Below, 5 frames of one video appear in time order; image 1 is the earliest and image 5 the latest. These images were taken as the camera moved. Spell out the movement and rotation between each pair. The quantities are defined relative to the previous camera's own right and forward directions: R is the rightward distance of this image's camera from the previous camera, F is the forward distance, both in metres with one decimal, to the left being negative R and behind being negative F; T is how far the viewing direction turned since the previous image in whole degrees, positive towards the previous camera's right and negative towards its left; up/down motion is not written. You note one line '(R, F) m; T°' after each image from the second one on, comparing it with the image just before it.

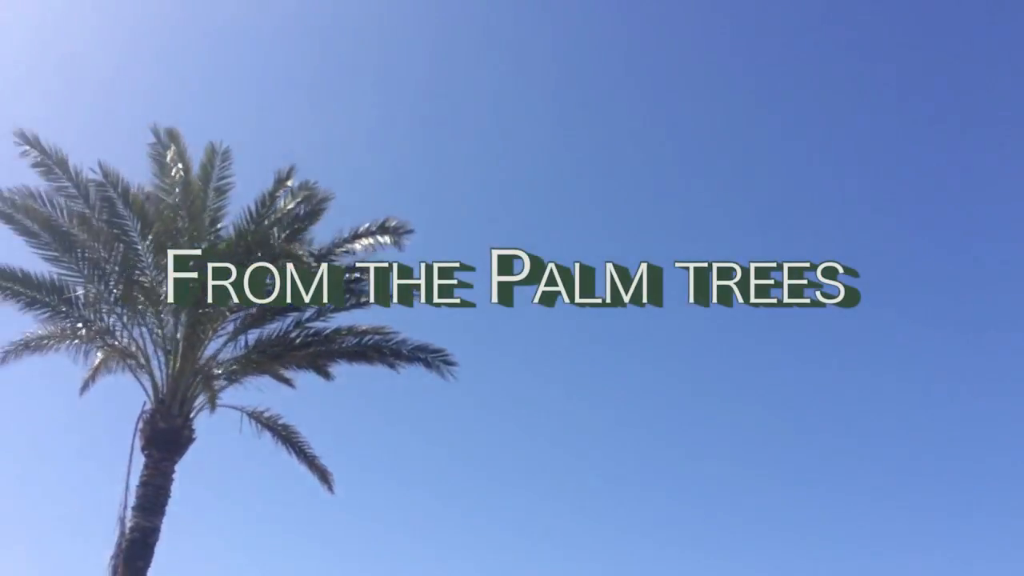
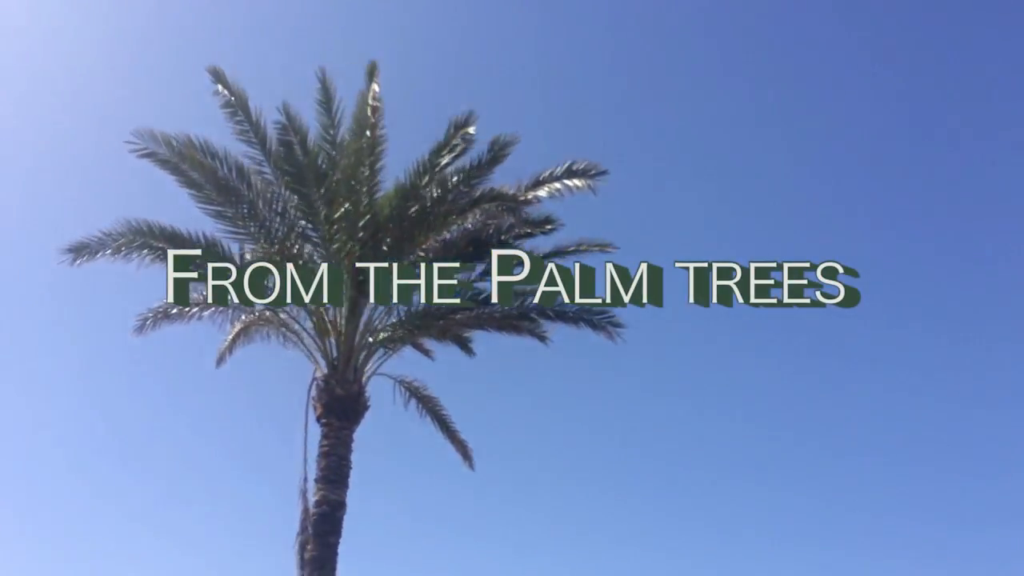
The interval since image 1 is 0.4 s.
(-2.8, +1.0) m; 0°
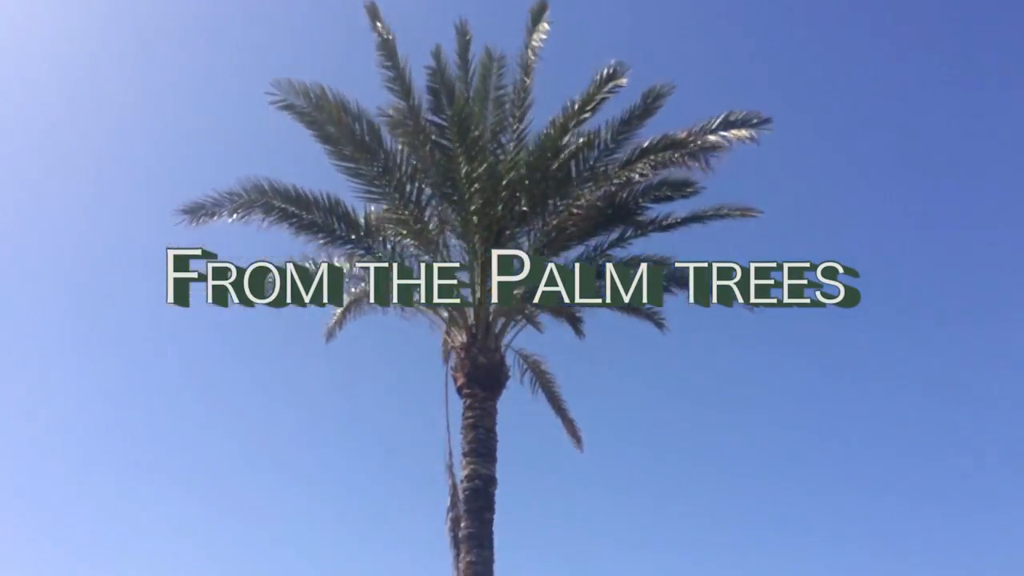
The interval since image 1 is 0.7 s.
(-2.0, +0.8) m; 0°
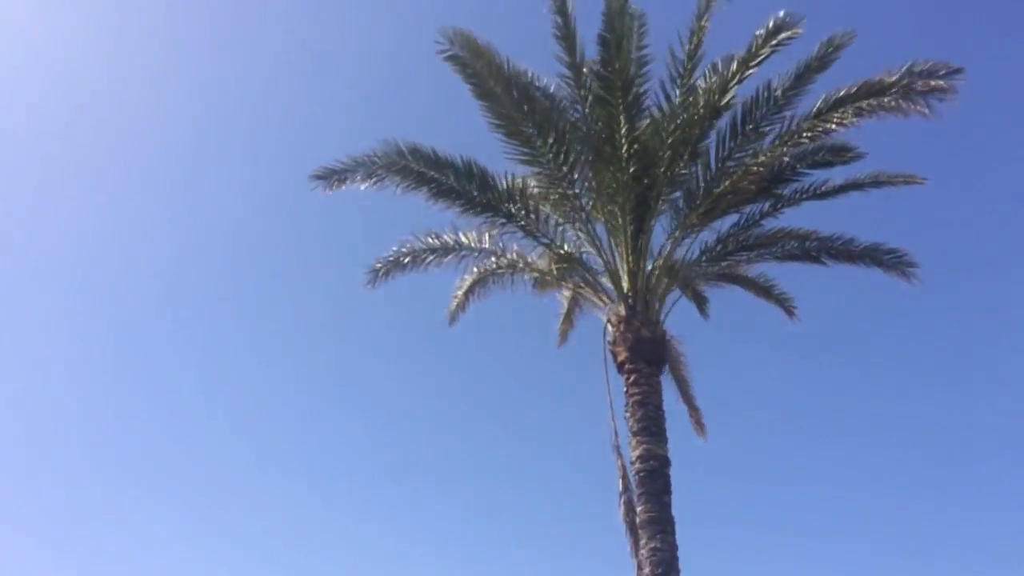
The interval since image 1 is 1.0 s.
(-1.7, +0.8) m; -1°
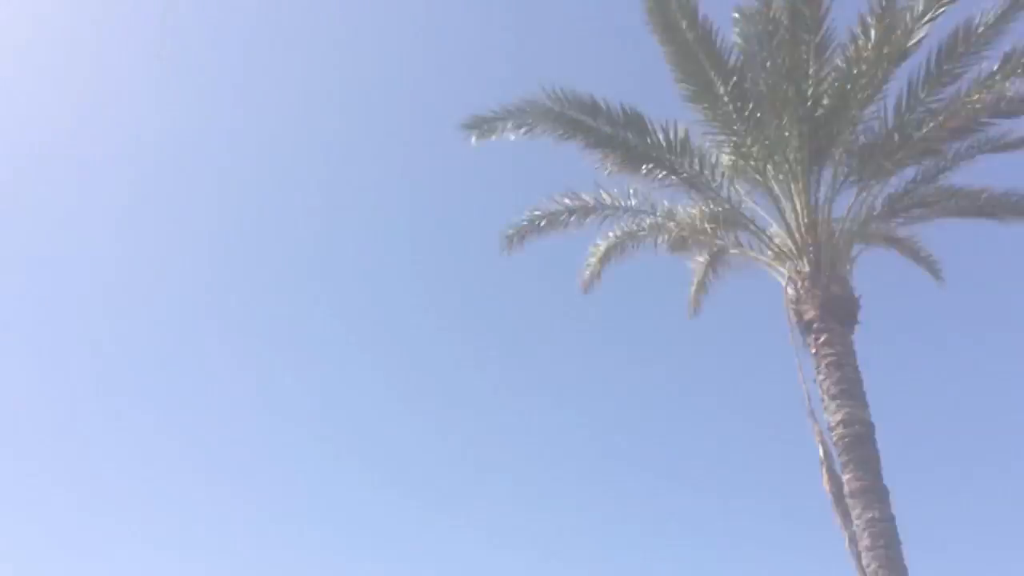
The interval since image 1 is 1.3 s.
(-1.7, +0.8) m; -1°
